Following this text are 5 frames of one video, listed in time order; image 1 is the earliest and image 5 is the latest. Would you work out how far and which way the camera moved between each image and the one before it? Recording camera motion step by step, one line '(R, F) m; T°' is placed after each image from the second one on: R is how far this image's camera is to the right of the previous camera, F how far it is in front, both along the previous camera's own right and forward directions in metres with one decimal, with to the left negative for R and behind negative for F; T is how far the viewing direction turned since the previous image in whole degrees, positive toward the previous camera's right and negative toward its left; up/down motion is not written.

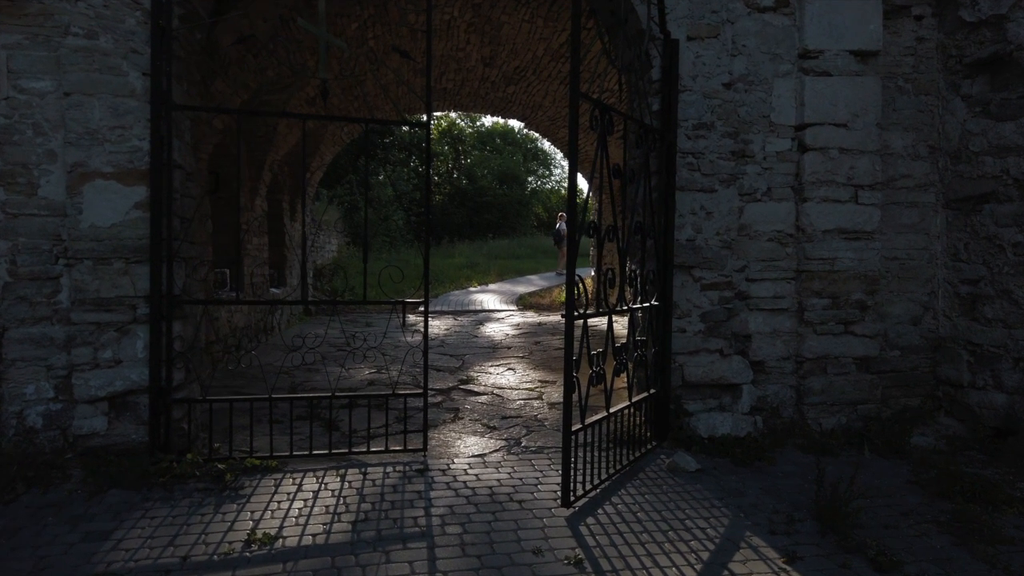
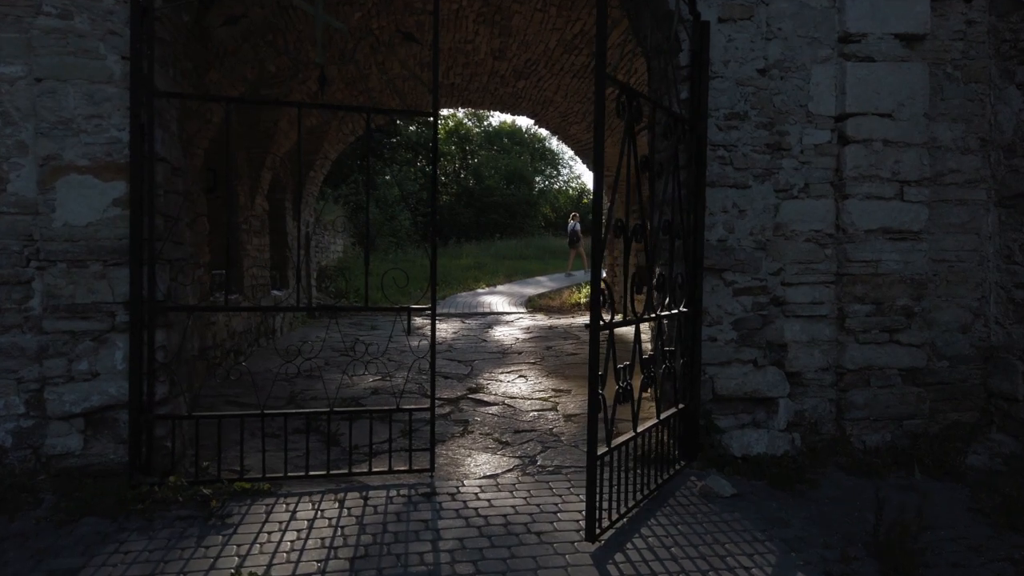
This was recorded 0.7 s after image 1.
(0.0, +0.3) m; -1°
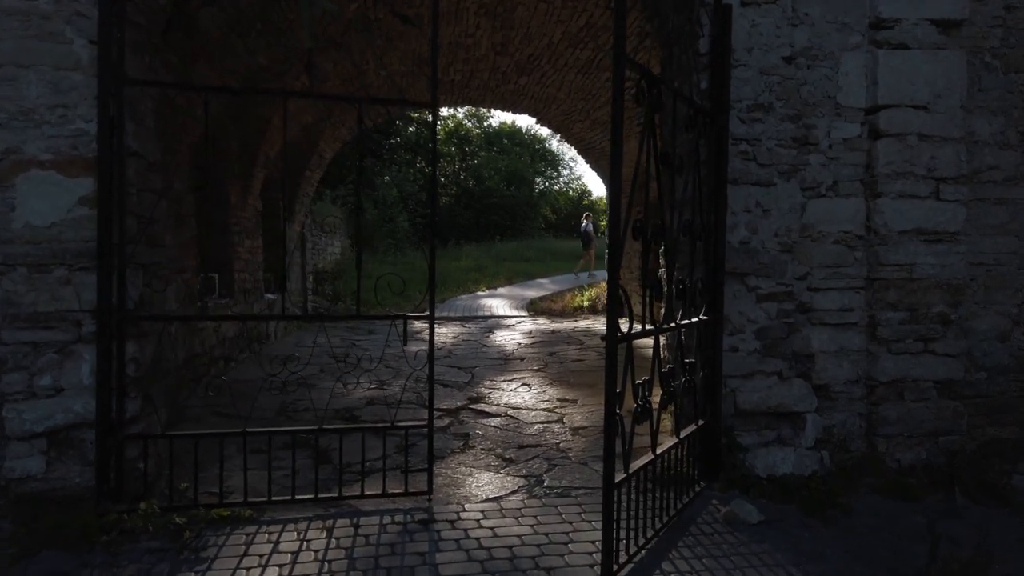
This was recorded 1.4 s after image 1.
(0.0, +0.3) m; 0°
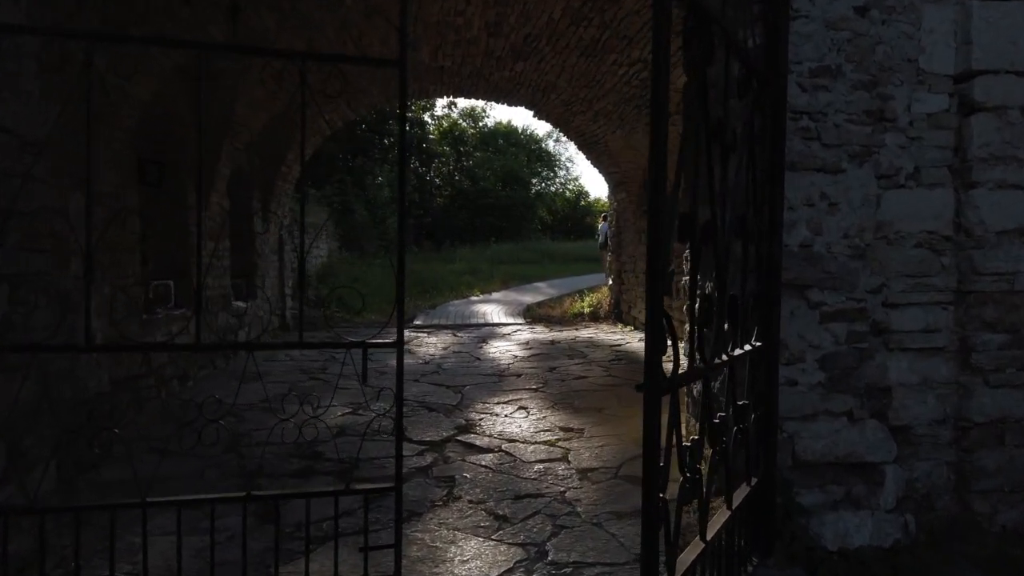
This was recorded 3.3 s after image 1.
(0.0, +0.8) m; 0°
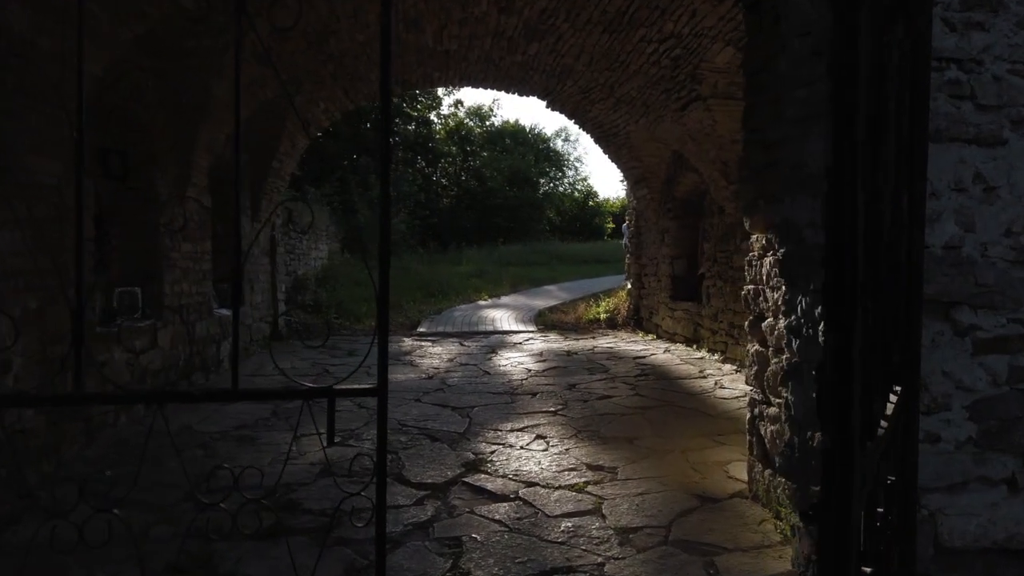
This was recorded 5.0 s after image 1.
(-0.1, +0.8) m; -1°
